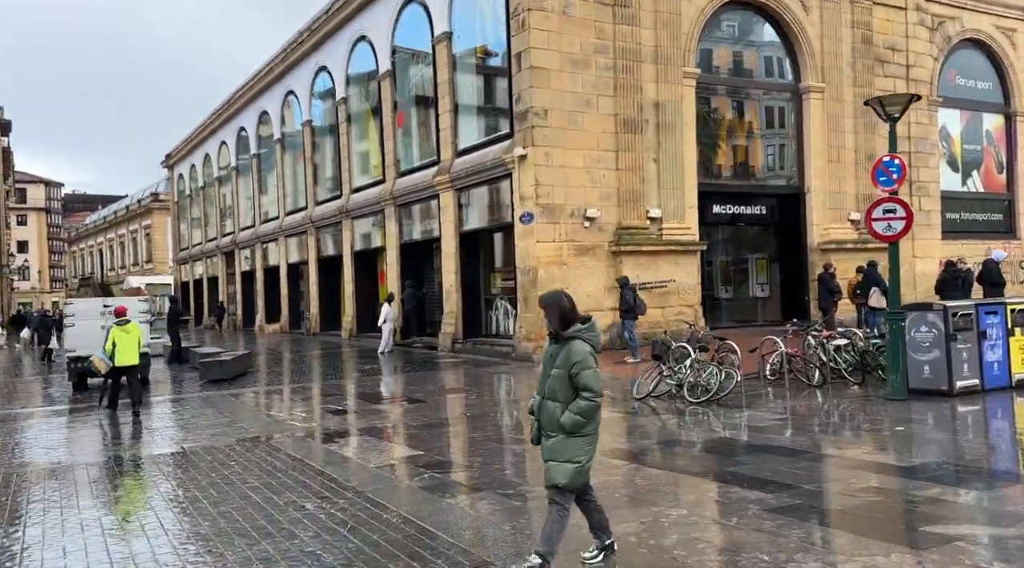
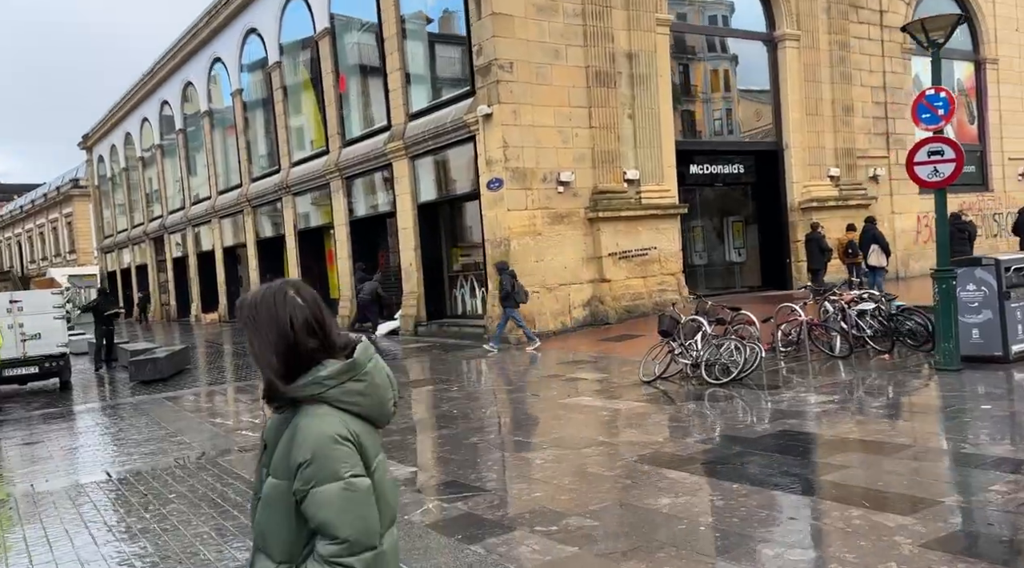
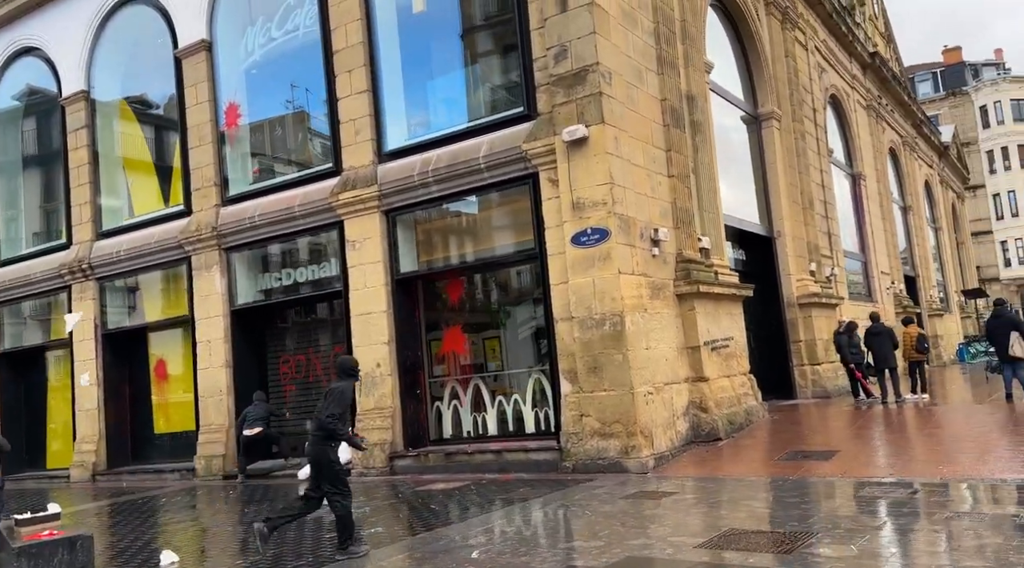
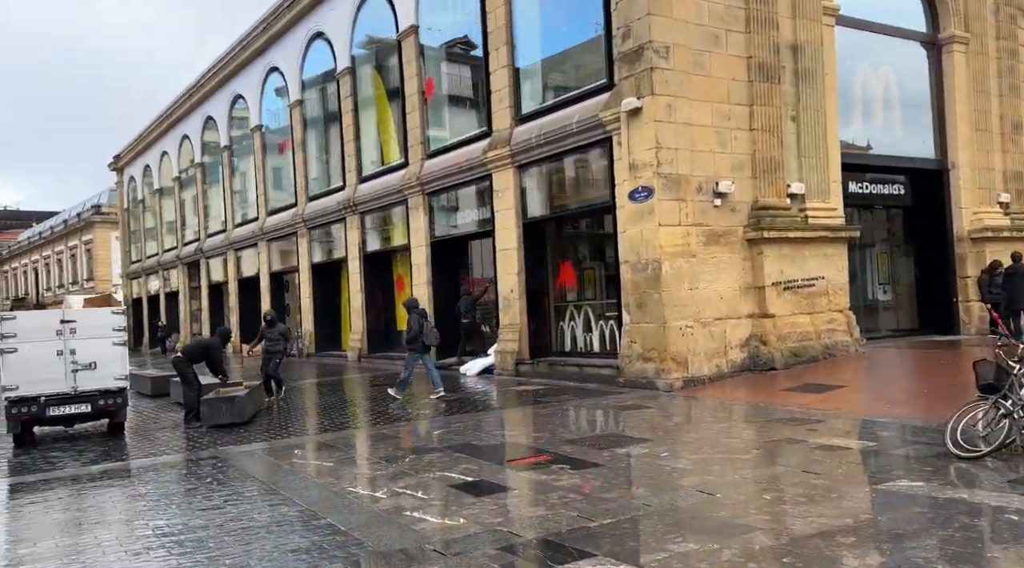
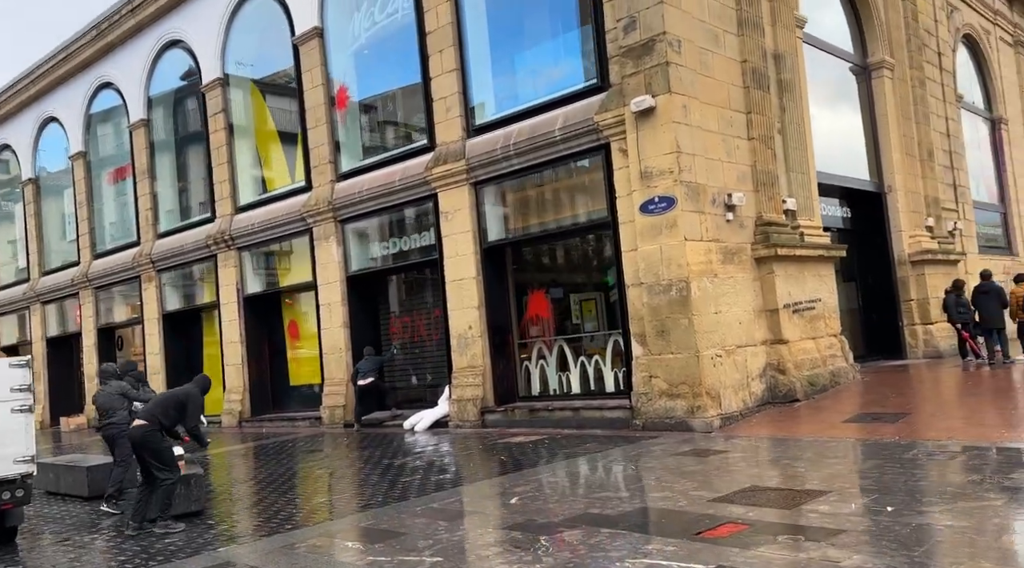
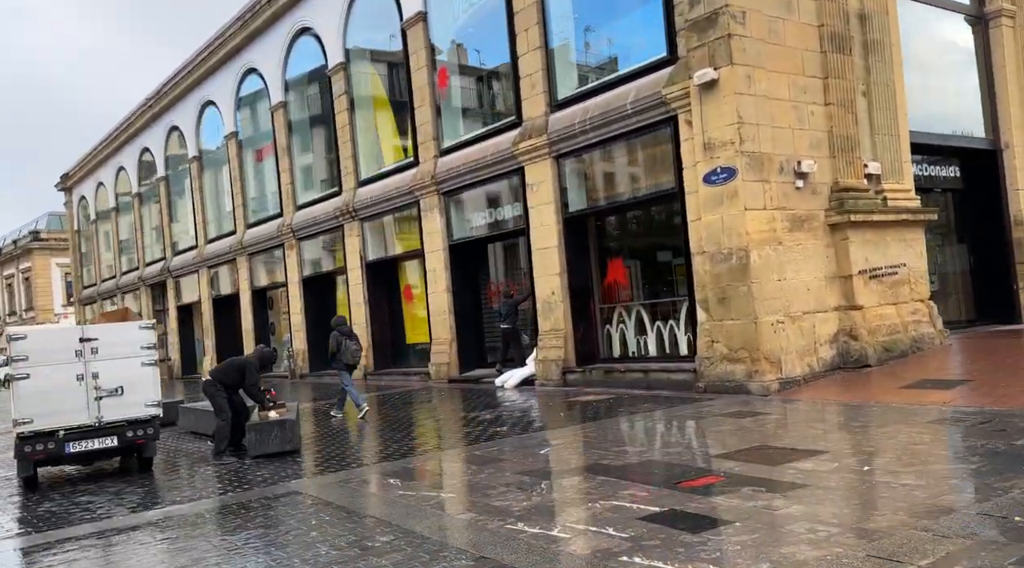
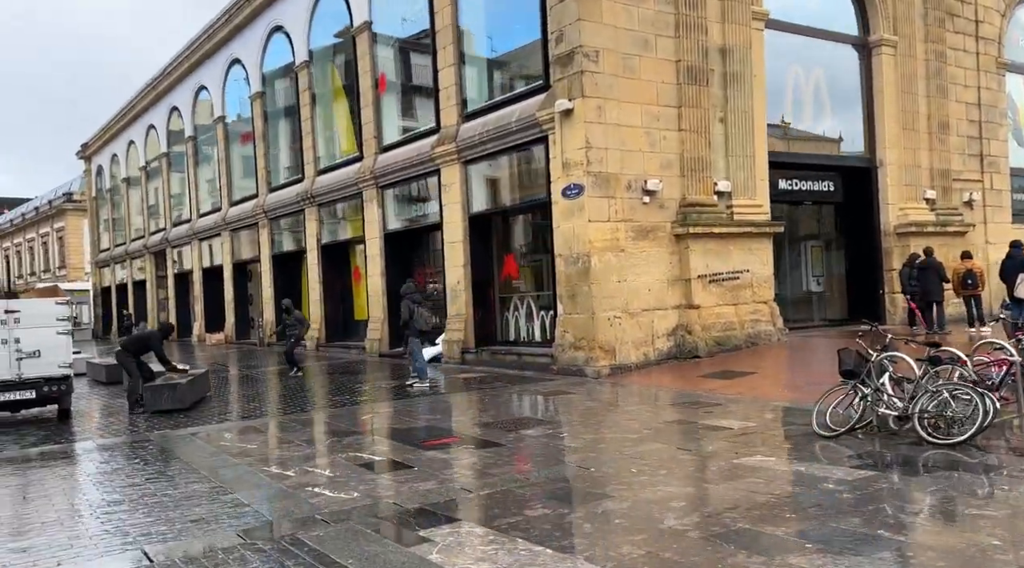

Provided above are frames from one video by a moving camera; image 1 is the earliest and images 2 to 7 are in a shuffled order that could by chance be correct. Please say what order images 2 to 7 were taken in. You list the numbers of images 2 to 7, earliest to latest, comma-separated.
2, 7, 4, 6, 5, 3
